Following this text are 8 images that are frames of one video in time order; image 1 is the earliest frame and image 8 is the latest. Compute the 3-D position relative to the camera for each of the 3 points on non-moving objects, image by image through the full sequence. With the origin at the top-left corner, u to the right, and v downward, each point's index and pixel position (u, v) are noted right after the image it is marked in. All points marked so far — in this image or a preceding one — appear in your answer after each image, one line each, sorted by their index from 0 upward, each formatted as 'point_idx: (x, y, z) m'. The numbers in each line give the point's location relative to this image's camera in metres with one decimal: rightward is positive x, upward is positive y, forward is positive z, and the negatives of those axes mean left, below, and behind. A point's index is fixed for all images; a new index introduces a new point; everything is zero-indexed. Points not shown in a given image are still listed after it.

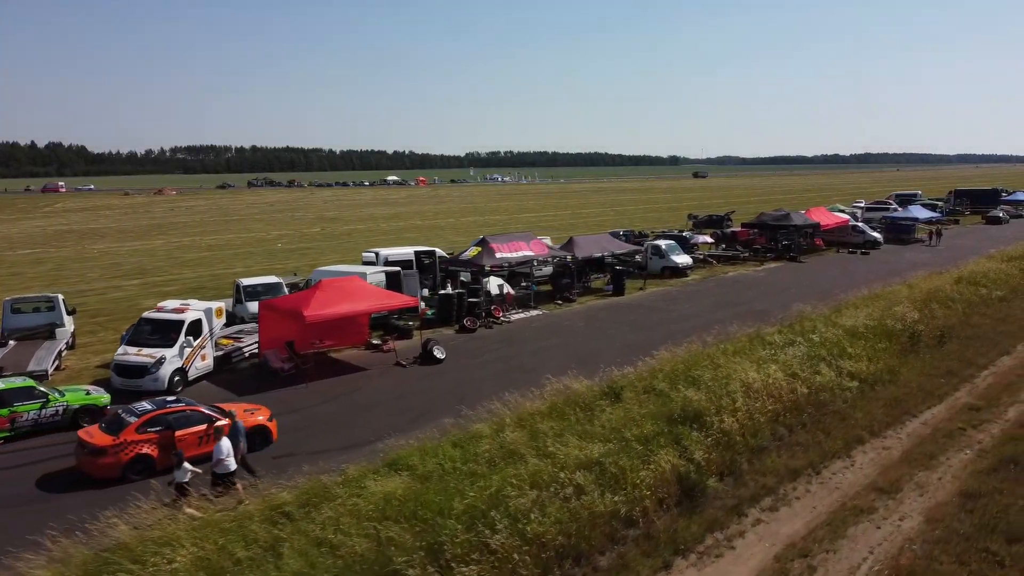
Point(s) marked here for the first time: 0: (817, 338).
0: (+7.9, -1.3, +19.1) m
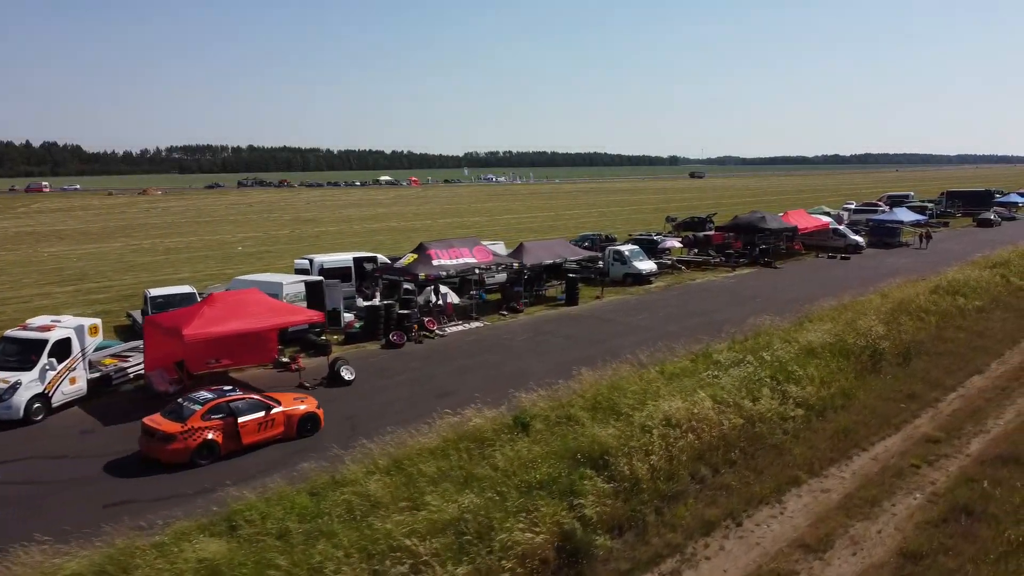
0: (+6.0, -1.6, +17.4) m
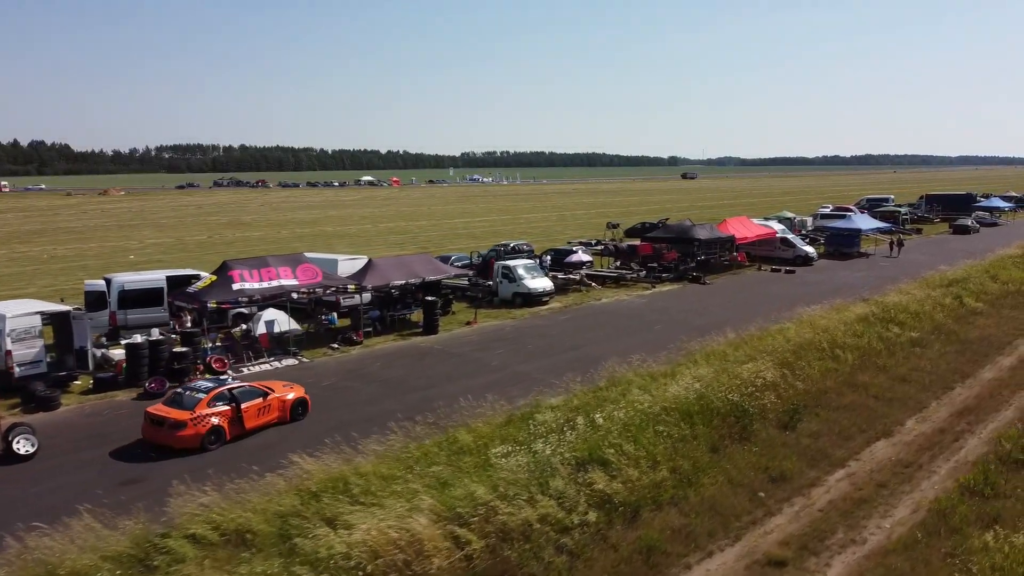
0: (+1.6, -2.4, +13.2) m
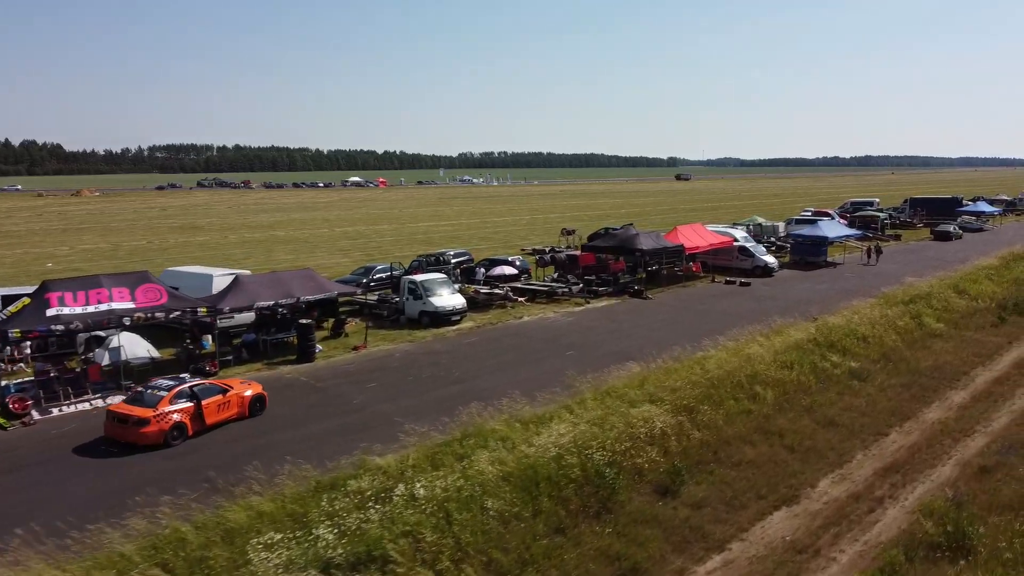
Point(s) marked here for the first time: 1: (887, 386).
0: (-1.3, -2.9, +10.6) m
1: (+8.8, -2.3, +17.3) m
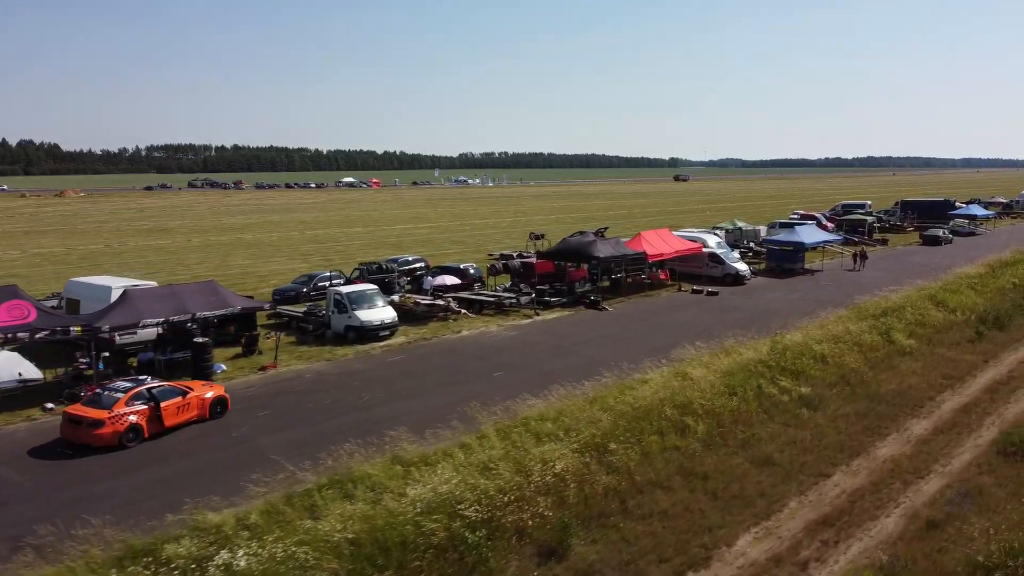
0: (-3.3, -3.3, +8.9) m
1: (+6.9, -2.7, +15.6) m
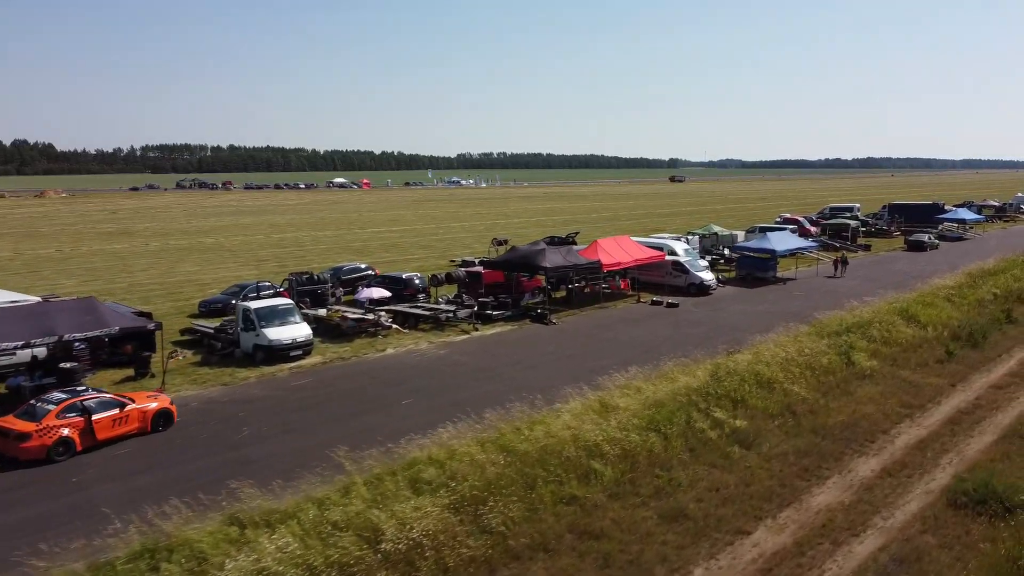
0: (-5.2, -3.7, +7.1) m
1: (+4.9, -3.1, +13.8) m
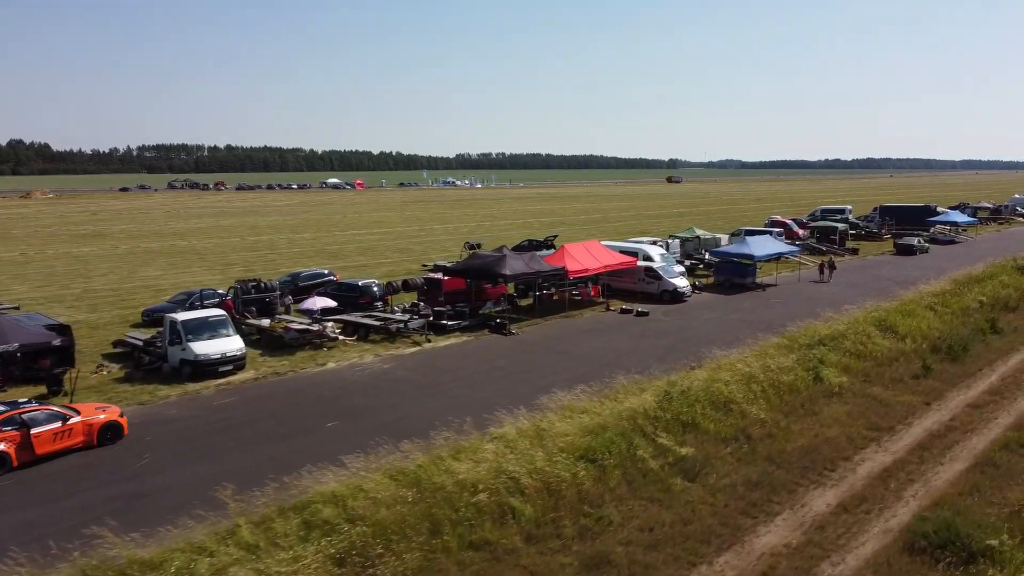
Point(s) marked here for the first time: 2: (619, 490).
0: (-6.6, -3.9, +5.9) m
1: (+3.6, -3.4, +12.5) m
2: (+1.7, -3.3, +12.0) m
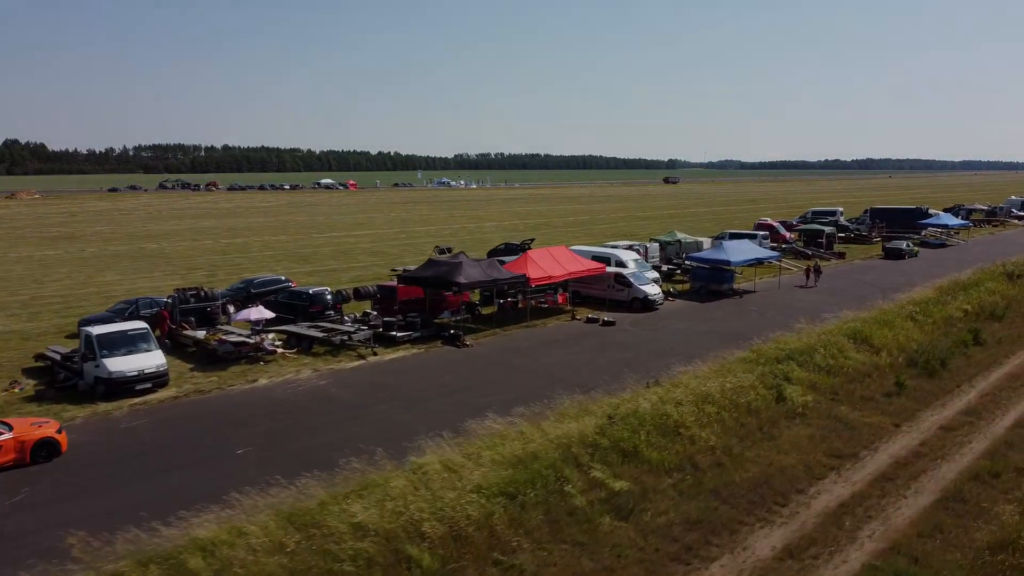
0: (-7.9, -4.2, +4.6) m
1: (+2.2, -3.7, +11.3) m
2: (+0.4, -3.5, +10.7) m
